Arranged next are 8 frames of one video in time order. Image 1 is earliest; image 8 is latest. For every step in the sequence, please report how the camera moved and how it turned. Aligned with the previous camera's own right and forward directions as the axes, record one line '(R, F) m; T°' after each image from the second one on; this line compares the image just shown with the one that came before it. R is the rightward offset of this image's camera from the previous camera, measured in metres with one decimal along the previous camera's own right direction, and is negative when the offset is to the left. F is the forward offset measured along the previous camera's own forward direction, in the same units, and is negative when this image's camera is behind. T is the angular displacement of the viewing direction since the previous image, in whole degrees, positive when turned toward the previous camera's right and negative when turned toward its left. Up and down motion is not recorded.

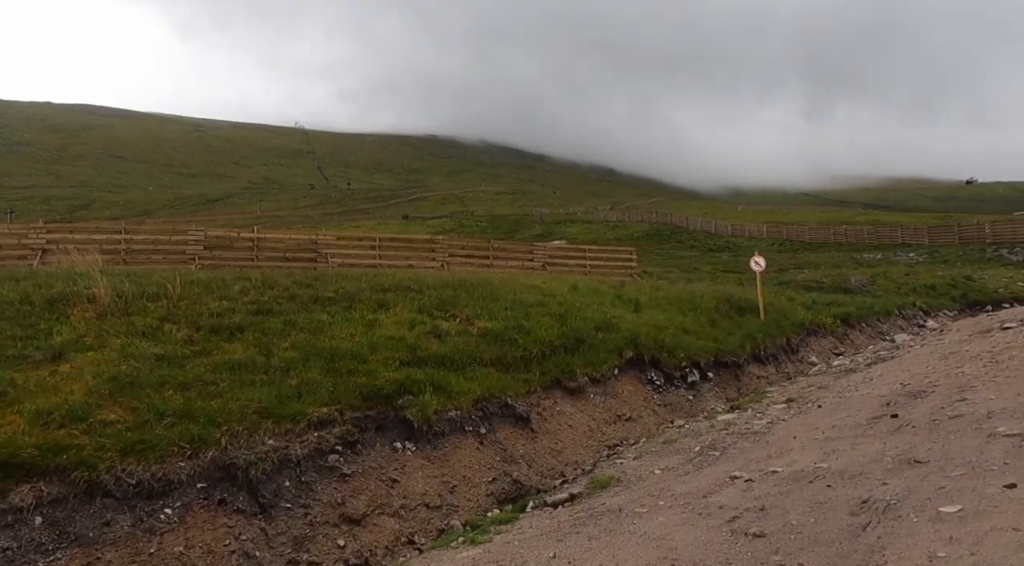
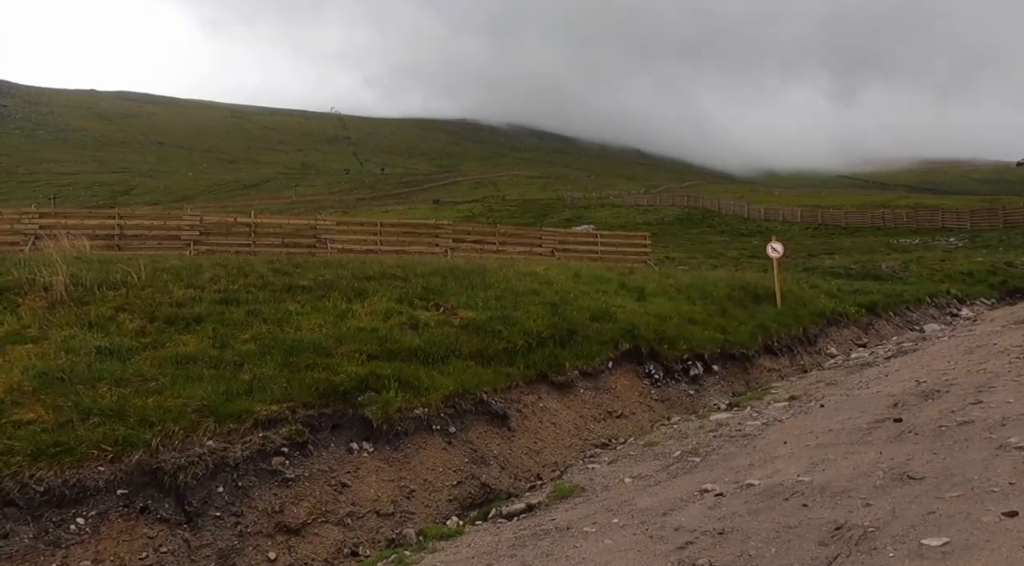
(+1.0, +1.2) m; -2°
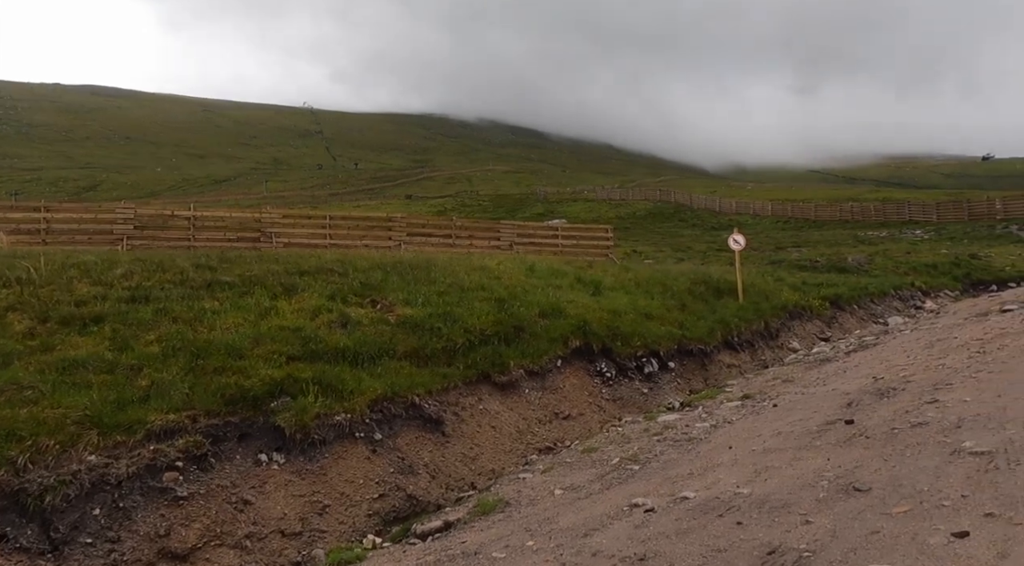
(+0.7, +1.1) m; +2°
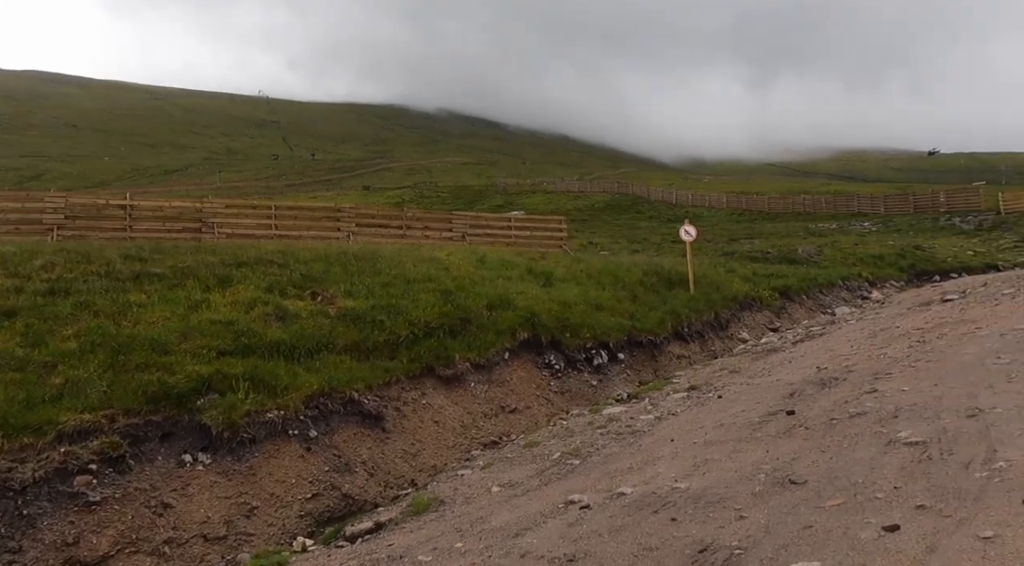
(+0.3, +0.3) m; +3°
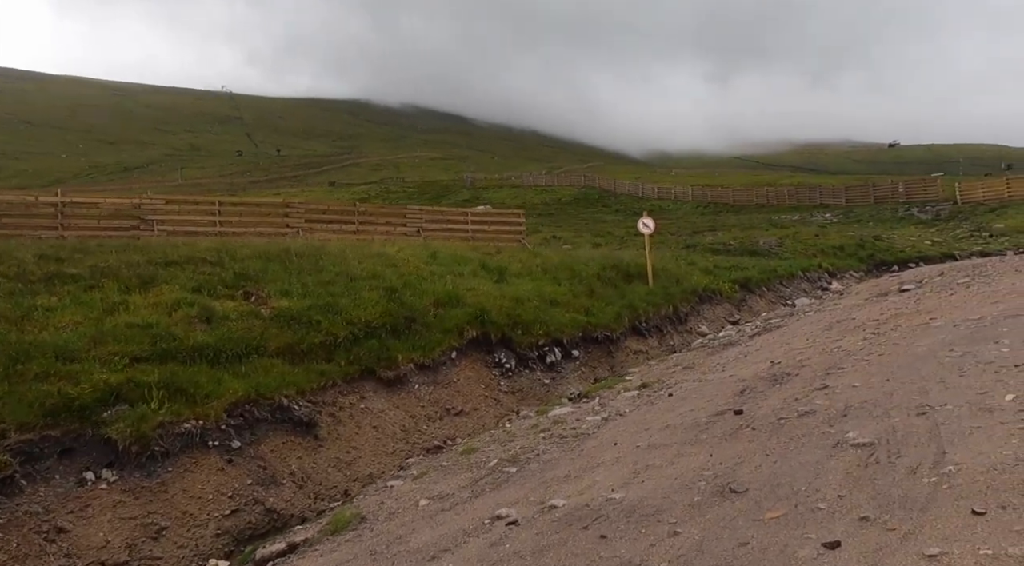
(+0.5, +0.7) m; +2°
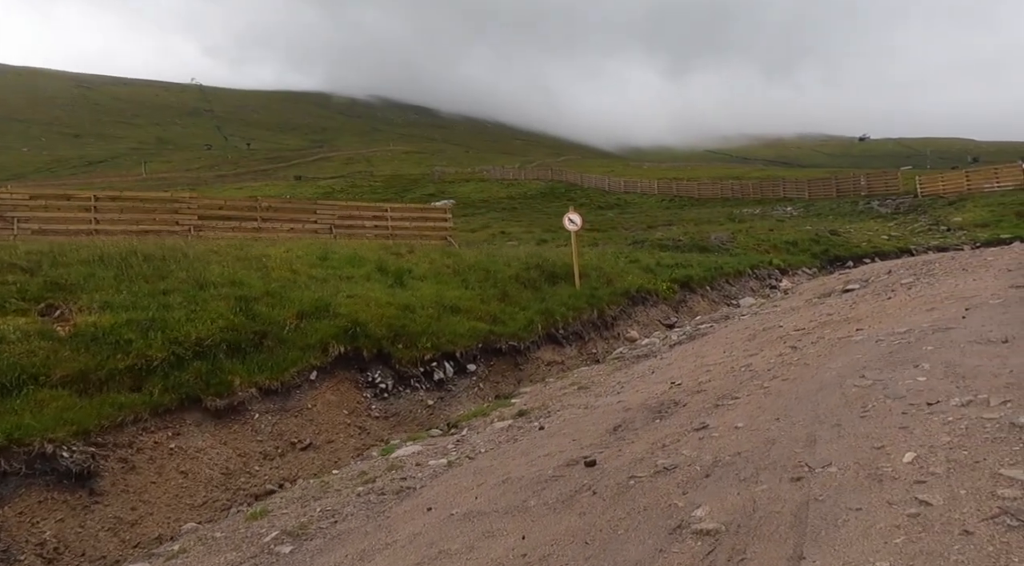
(+2.0, +2.7) m; +2°
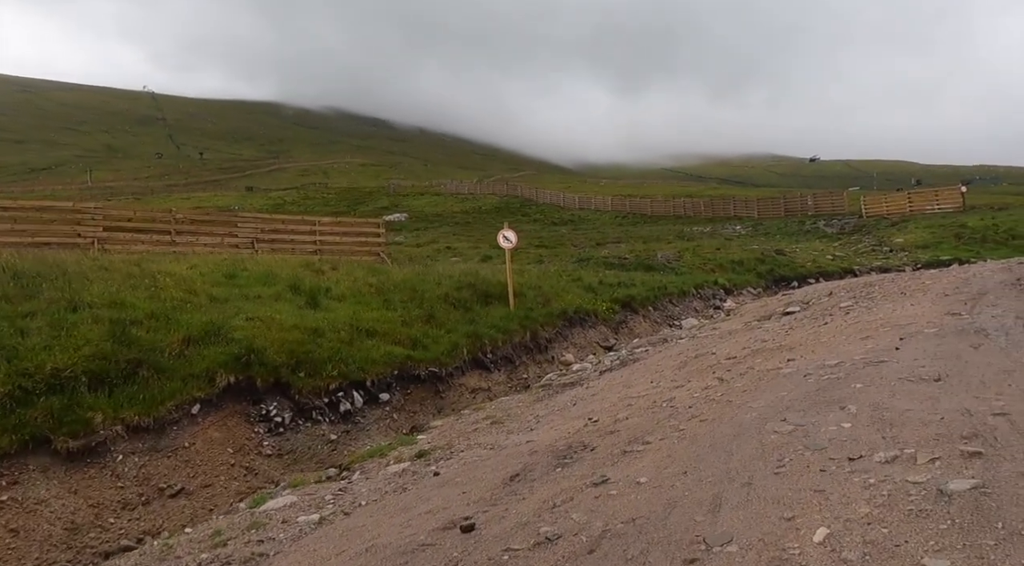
(+0.9, +1.4) m; +3°
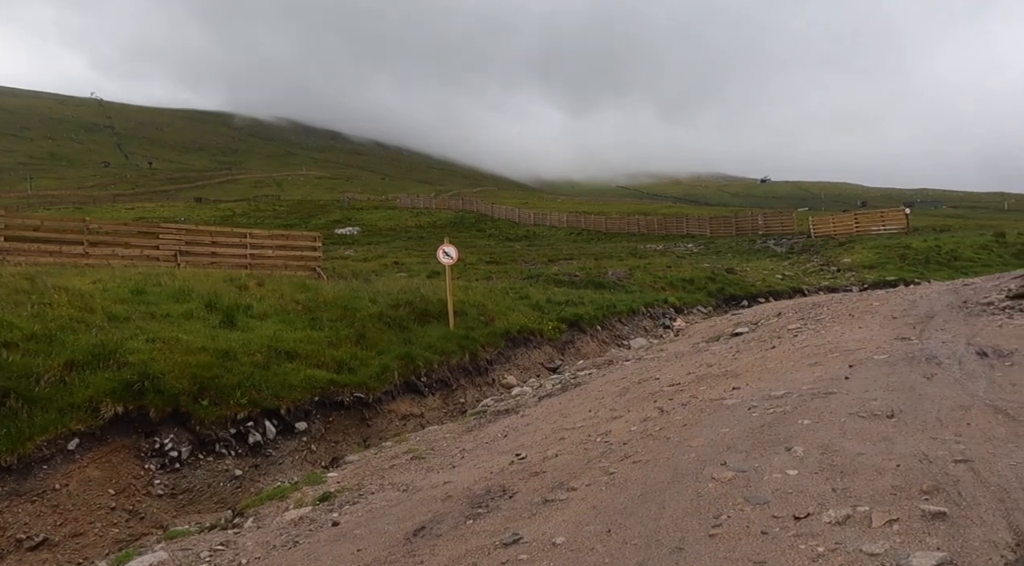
(+0.5, +1.4) m; +3°
